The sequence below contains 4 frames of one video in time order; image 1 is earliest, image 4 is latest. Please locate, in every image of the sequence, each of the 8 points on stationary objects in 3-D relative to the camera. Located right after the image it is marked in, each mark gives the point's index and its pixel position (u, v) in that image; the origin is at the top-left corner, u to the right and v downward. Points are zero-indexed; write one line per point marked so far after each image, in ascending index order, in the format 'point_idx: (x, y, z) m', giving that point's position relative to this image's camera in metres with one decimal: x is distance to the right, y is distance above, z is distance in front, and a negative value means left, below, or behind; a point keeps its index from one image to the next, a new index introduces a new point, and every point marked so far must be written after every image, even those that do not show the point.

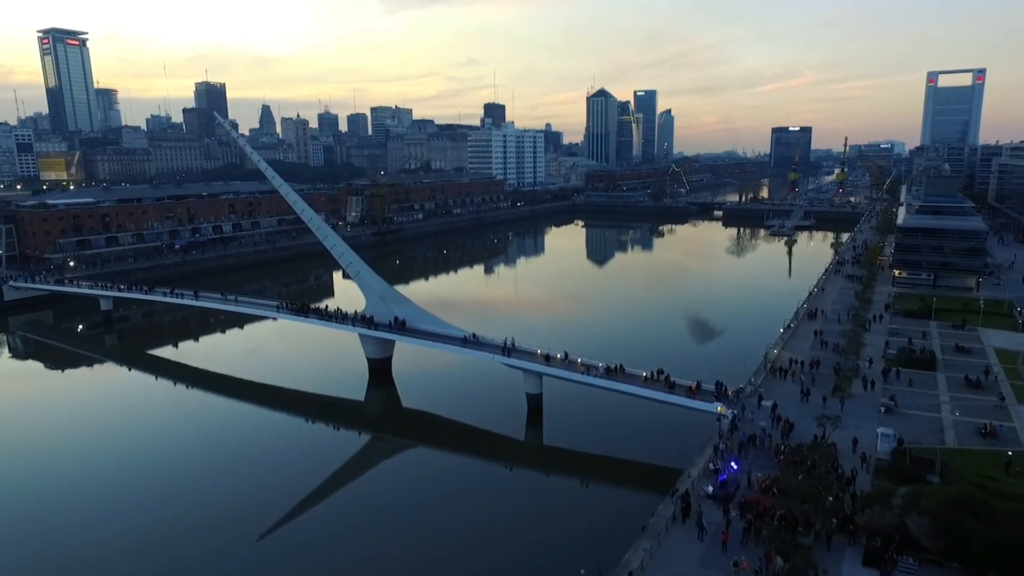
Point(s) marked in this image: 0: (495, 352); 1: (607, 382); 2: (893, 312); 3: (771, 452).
0: (-0.4, -1.6, +14.9) m
1: (+2.1, -2.0, +13.5) m
2: (+11.8, -0.7, +19.4) m
3: (+4.3, -2.7, +10.3) m
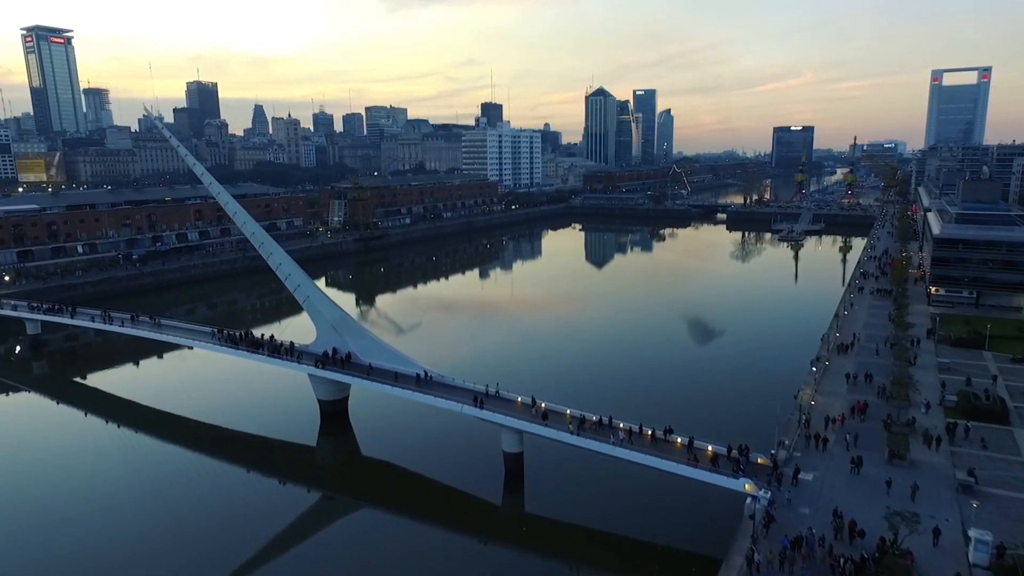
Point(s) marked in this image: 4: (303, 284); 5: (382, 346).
0: (-0.9, -2.2, +12.1) m
1: (+1.6, -2.7, +10.7) m
2: (+11.3, -1.3, +16.6) m
3: (+3.8, -3.3, +7.5) m
4: (-5.0, +0.1, +14.9) m
5: (-2.9, -1.3, +14.0) m
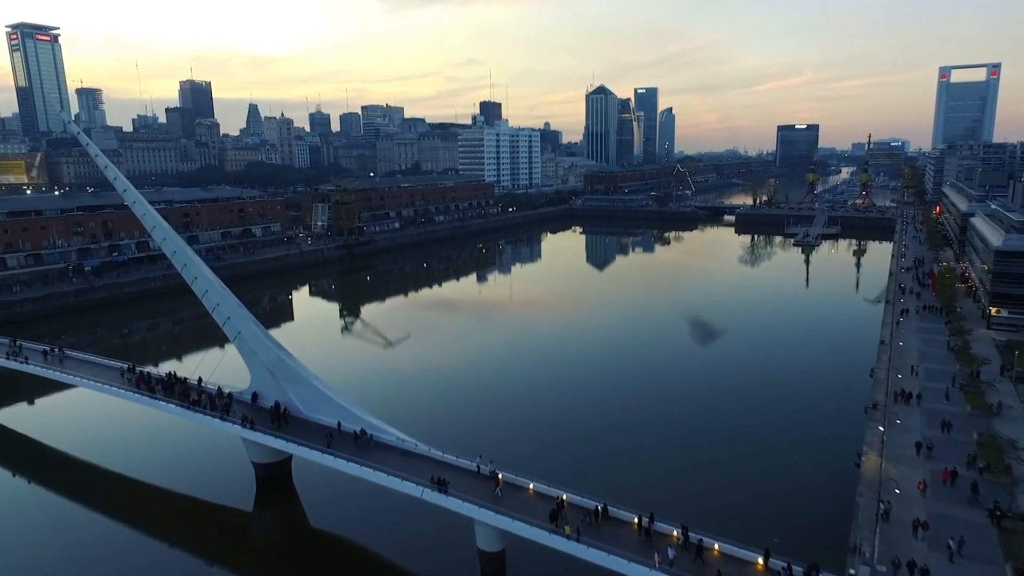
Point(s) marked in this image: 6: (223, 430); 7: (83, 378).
0: (-1.2, -2.9, +9.2) m
1: (+1.2, -3.3, +7.8) m
2: (+11.0, -1.9, +13.6) m
3: (+3.5, -4.0, +4.5) m
4: (-5.3, -0.5, +12.0) m
5: (-3.2, -1.9, +11.0) m
6: (-5.0, -2.5, +10.9) m
7: (-8.6, -1.8, +12.9) m
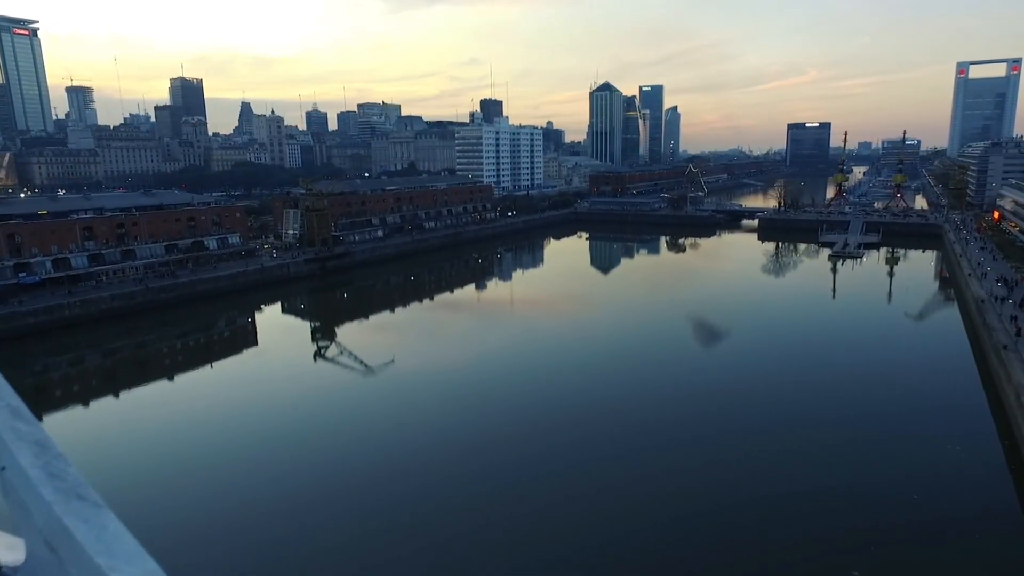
0: (-1.4, -3.9, +4.0) m
1: (+1.0, -4.3, +2.6) m
2: (+10.8, -3.0, +8.4) m
3: (+3.2, -5.0, -0.7) m
4: (-5.5, -1.6, +6.8) m
5: (-3.4, -3.0, +5.9) m
6: (-5.2, -3.5, +5.8) m
7: (-8.8, -2.9, +7.8) m
